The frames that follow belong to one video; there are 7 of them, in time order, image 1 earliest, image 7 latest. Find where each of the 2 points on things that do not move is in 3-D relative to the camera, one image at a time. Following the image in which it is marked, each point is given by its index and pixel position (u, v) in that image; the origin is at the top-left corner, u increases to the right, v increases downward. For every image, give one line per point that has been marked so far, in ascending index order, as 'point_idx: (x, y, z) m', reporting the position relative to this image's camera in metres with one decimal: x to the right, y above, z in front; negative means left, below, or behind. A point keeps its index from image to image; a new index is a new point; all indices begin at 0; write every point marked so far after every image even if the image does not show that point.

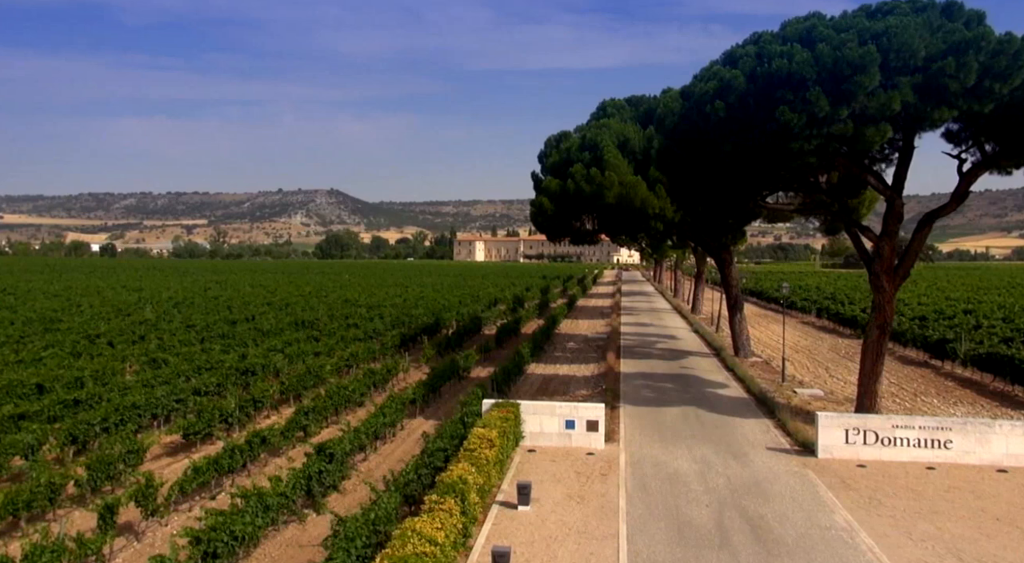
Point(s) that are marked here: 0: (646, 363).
0: (+3.4, -2.0, +19.8) m
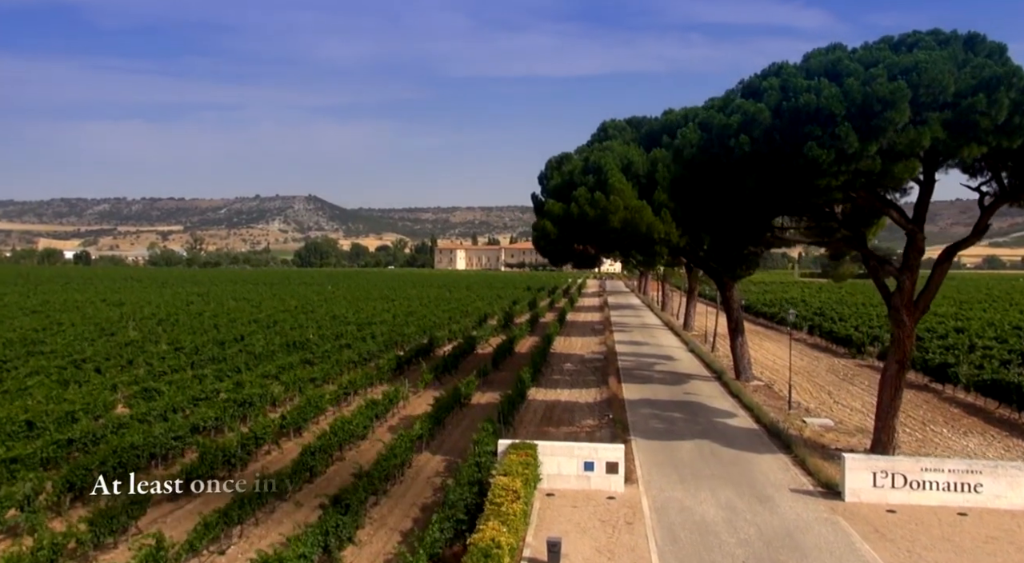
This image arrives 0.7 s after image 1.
0: (+3.4, -2.6, +19.5) m
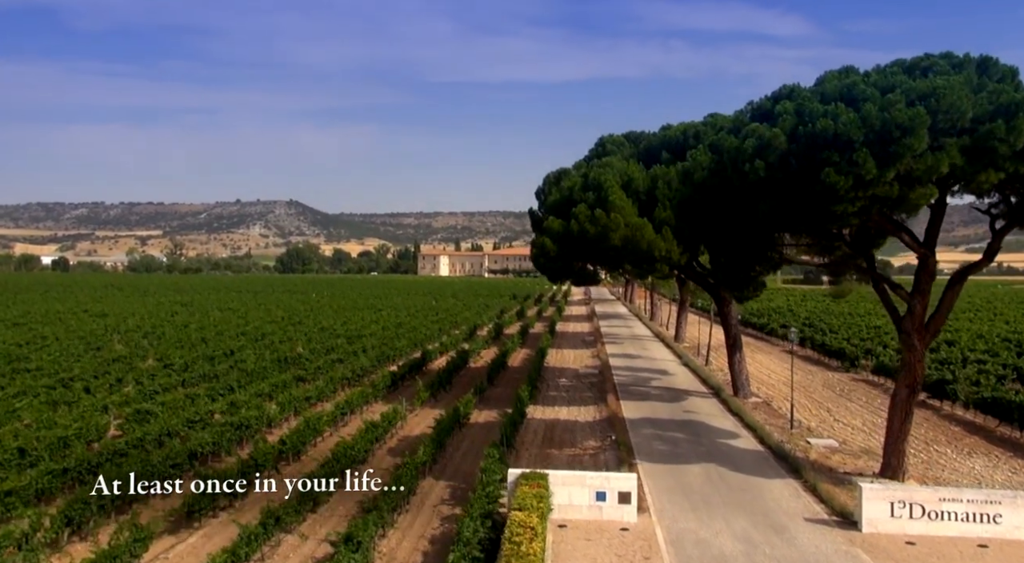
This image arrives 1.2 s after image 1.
0: (+3.3, -3.0, +19.3) m
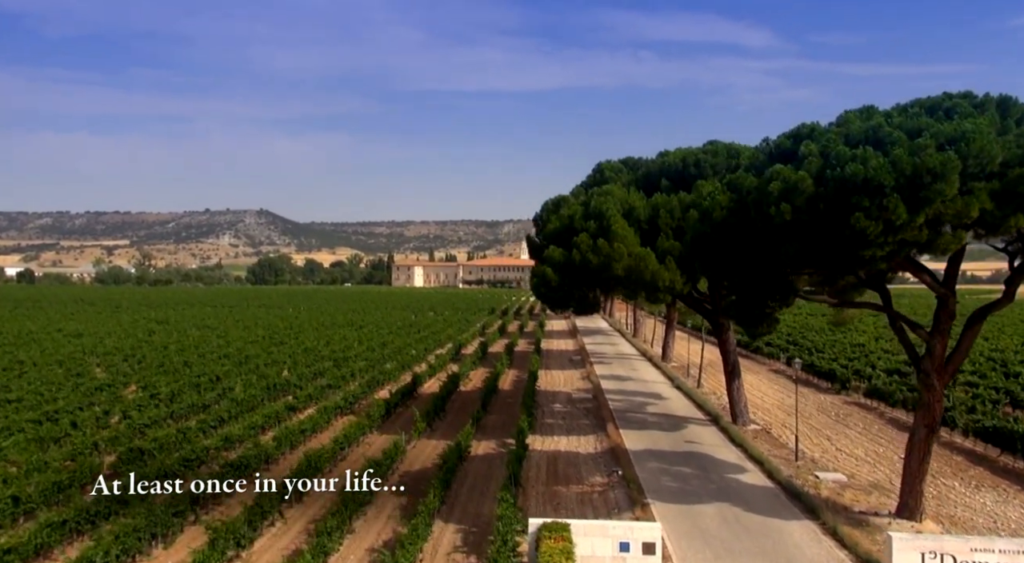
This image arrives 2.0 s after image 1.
0: (+3.3, -3.7, +19.1) m
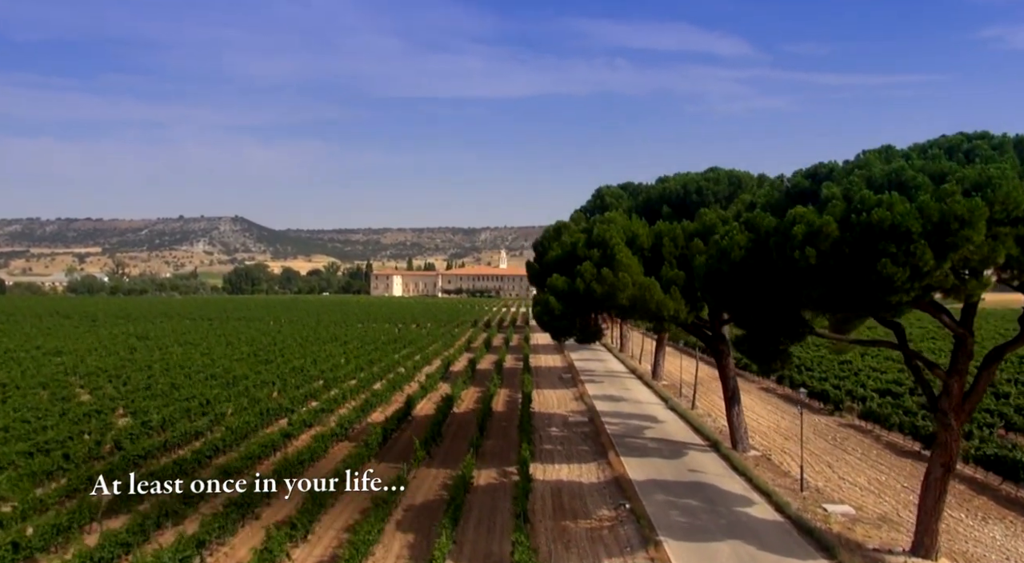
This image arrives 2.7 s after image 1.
0: (+3.3, -4.4, +19.0) m
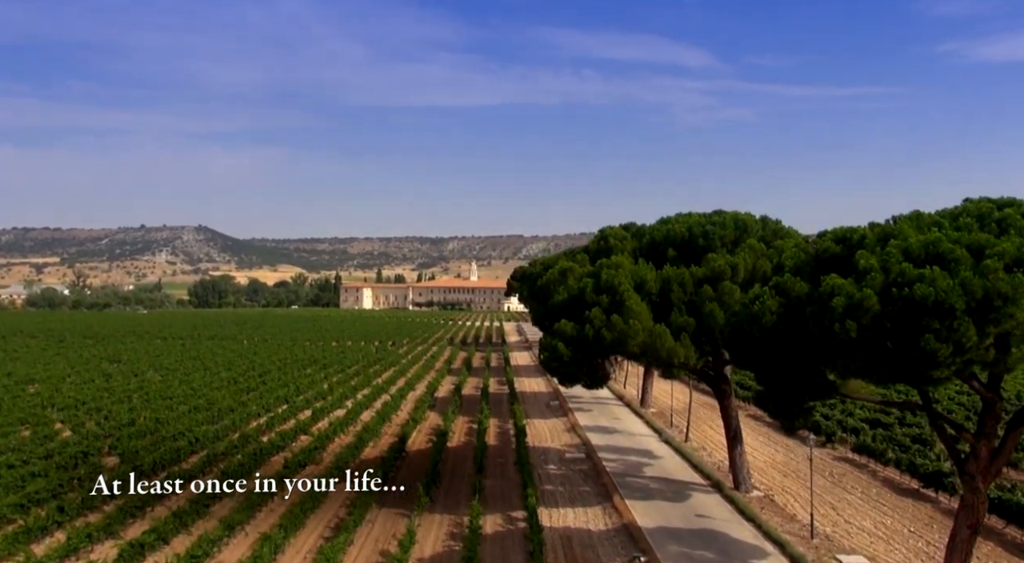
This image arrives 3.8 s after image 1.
0: (+3.5, -5.4, +18.8) m
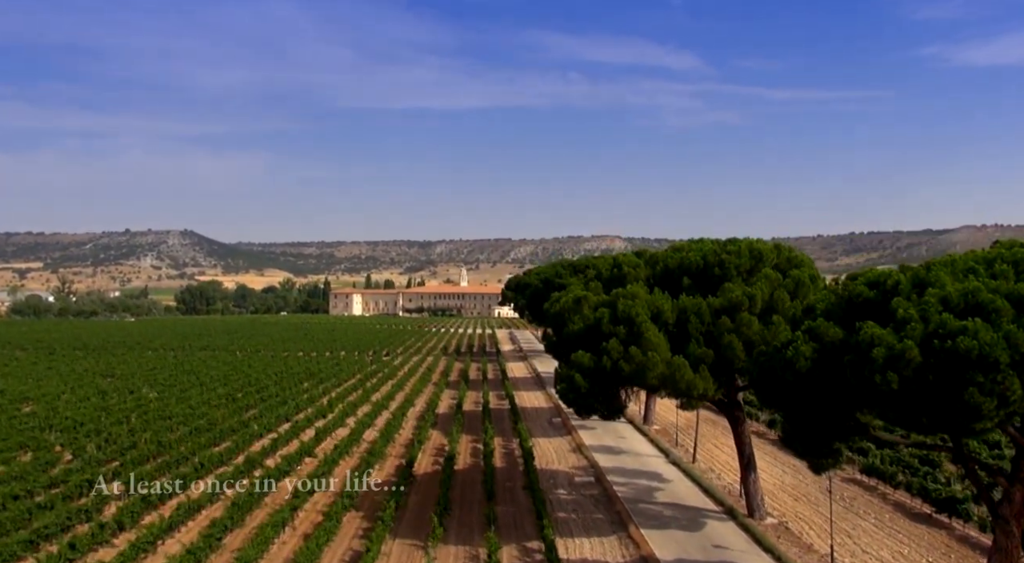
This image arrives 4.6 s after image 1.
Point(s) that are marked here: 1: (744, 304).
0: (+3.8, -6.1, +18.7) m
1: (+4.9, -0.5, +16.8) m
